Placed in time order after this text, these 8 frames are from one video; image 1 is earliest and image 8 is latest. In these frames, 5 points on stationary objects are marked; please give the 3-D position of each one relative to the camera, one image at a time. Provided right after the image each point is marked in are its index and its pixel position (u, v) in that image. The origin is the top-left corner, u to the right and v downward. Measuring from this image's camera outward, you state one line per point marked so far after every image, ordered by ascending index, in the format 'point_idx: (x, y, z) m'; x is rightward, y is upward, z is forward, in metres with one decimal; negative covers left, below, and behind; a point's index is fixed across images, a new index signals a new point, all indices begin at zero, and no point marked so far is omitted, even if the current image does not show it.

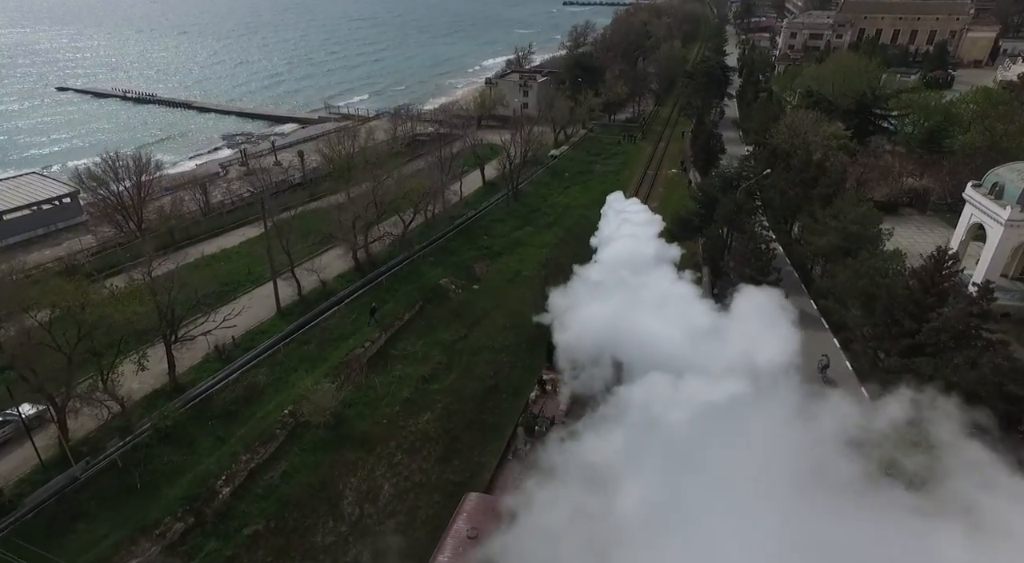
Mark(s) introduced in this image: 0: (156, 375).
0: (-9.6, -2.5, +16.6) m
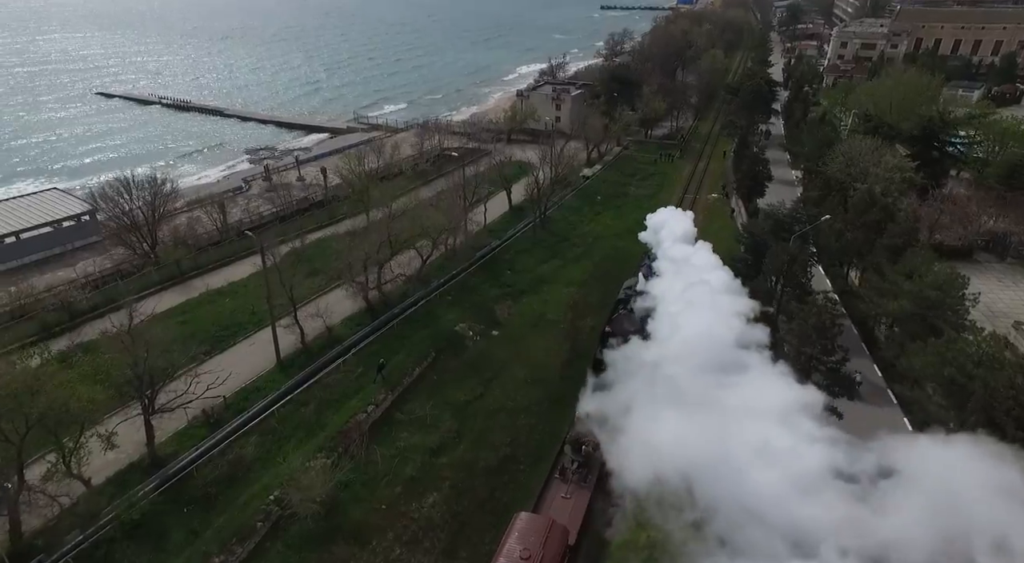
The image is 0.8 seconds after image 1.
0: (-9.2, -4.0, +15.0) m
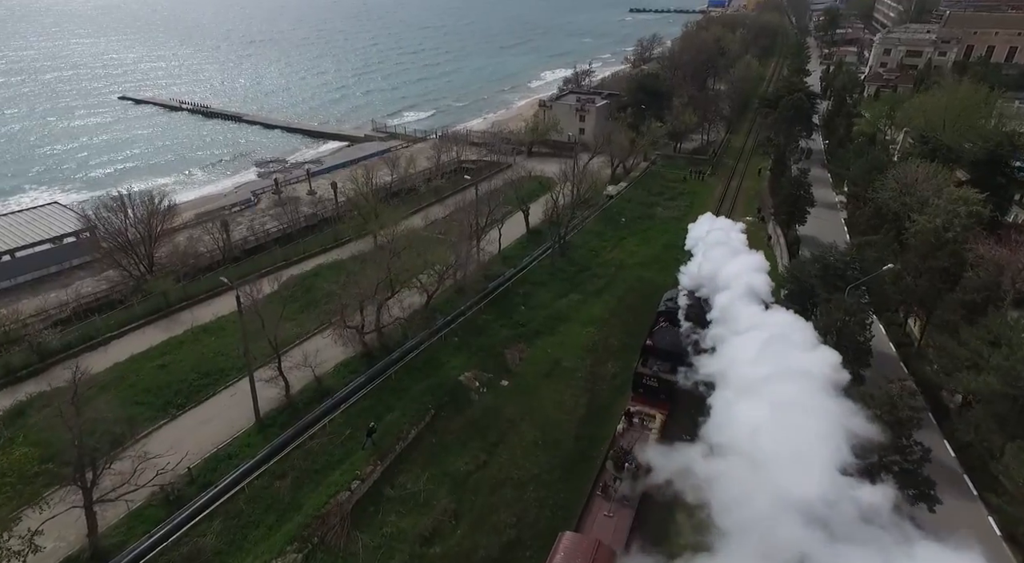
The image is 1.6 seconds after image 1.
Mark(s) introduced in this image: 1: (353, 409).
0: (-9.2, -5.3, +12.9) m
1: (-4.7, -3.8, +17.9) m
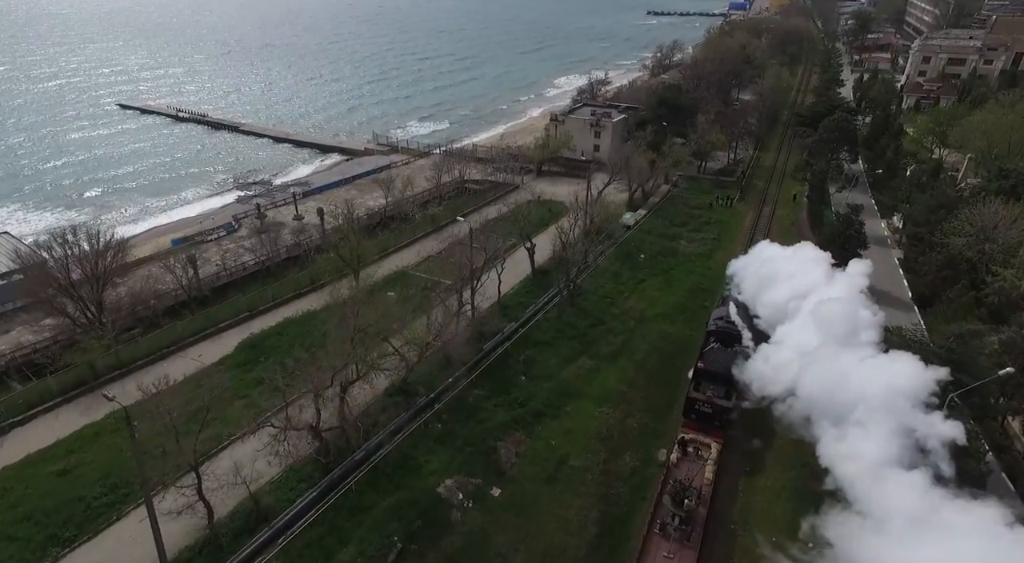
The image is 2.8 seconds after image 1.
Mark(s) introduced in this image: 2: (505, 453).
0: (-9.6, -7.4, +8.9) m
1: (-4.9, -5.9, +13.8) m
2: (-0.2, -4.9, +17.4) m
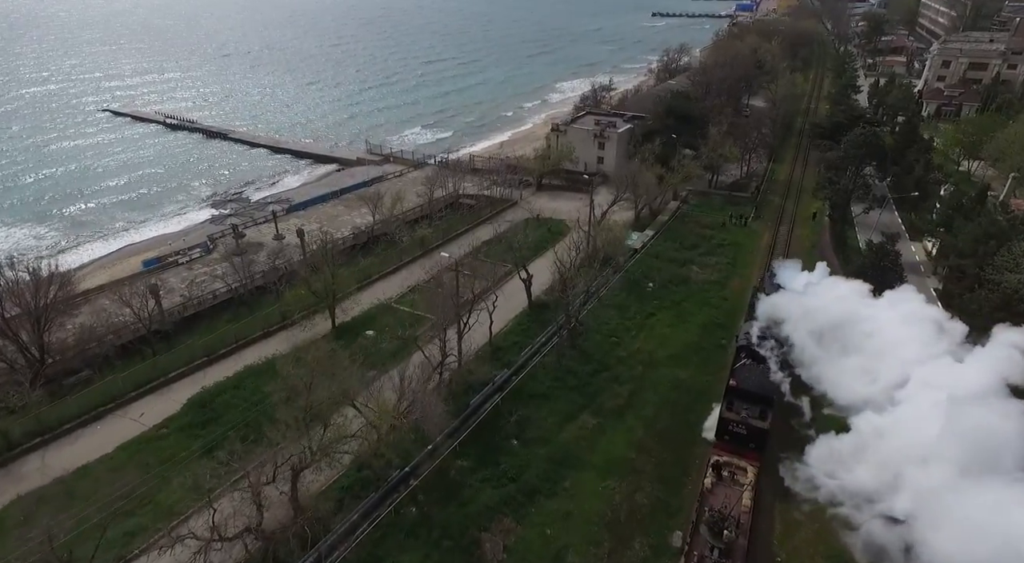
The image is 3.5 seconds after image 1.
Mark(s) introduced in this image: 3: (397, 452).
0: (-9.9, -8.8, +6.0) m
1: (-5.3, -7.3, +10.9) m
2: (-0.5, -6.3, +14.5) m
3: (-3.1, -4.7, +16.3) m
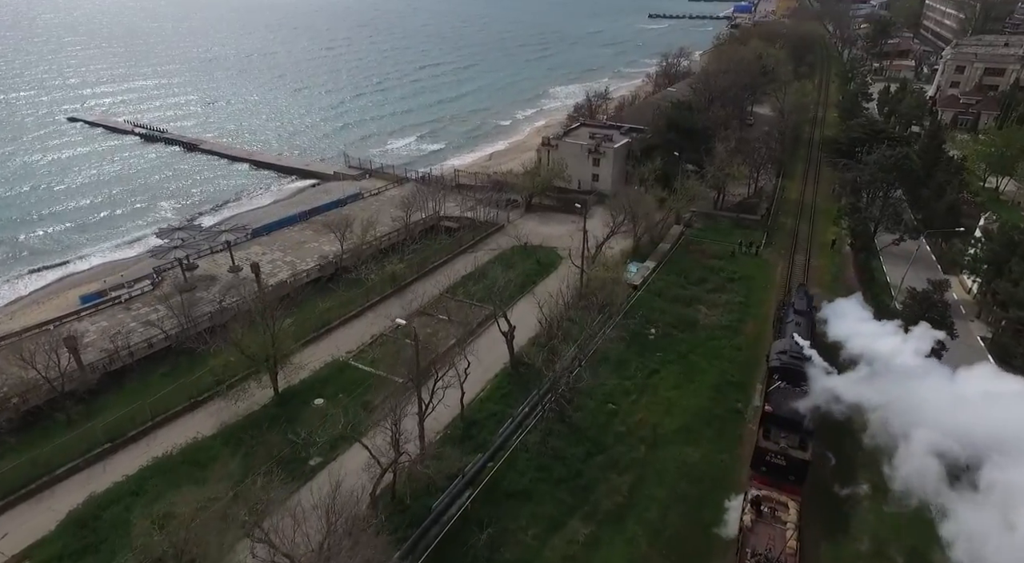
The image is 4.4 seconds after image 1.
0: (-10.6, -10.7, +2.1) m
1: (-5.9, -9.2, +7.0) m
2: (-1.2, -8.2, +10.6) m
3: (-3.8, -6.6, +12.4) m
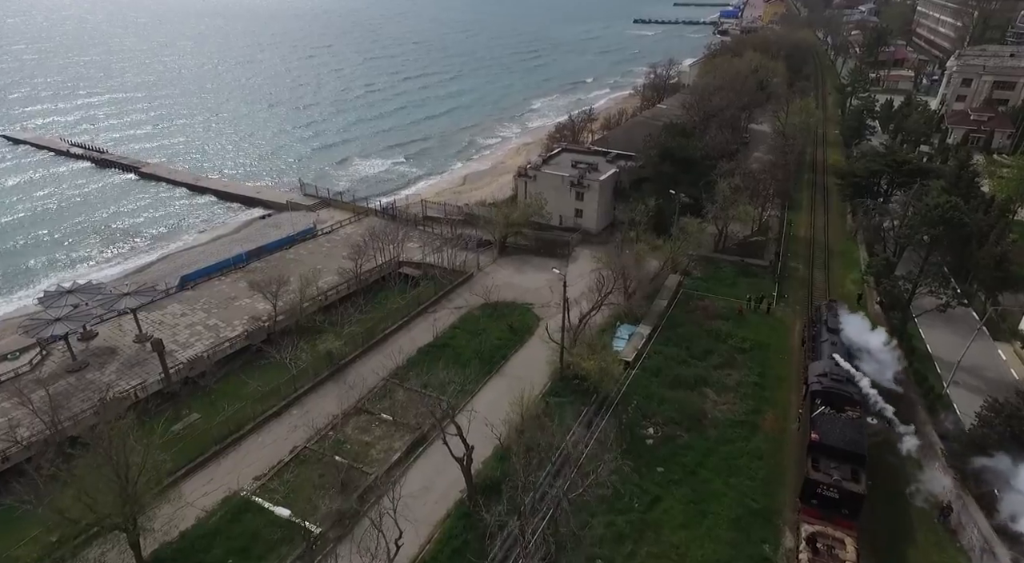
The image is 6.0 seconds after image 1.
0: (-11.2, -13.6, -3.5) m
1: (-6.7, -12.1, +1.6) m
2: (-2.1, -11.1, +5.3) m
3: (-4.7, -9.5, +7.0) m
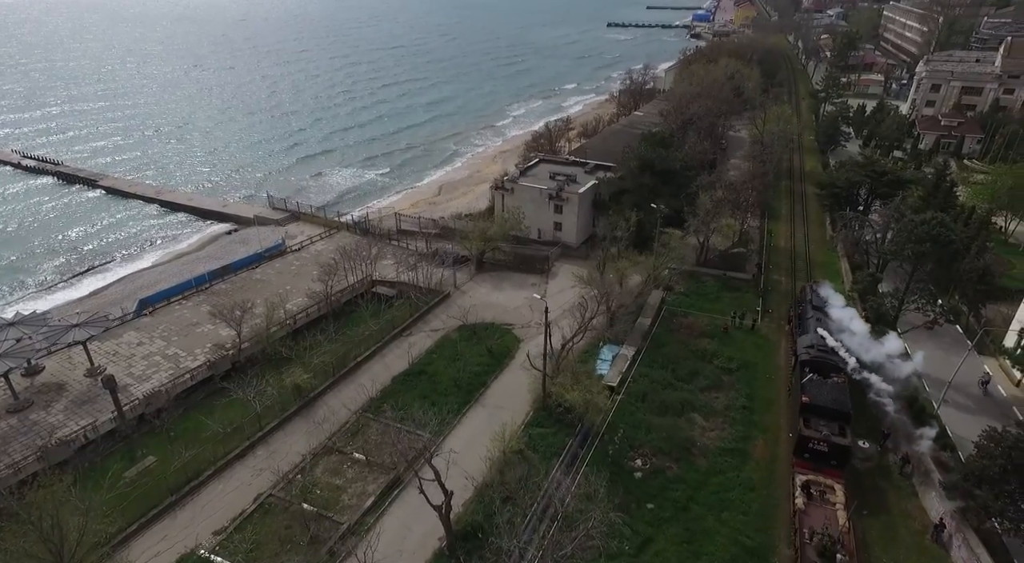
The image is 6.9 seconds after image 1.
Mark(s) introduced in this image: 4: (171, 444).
0: (-10.8, -14.5, -5.0) m
1: (-6.5, -13.0, +0.2) m
2: (-2.0, -11.9, +4.1) m
3: (-4.7, -10.4, +5.7) m
4: (-10.9, -5.2, +19.6) m
